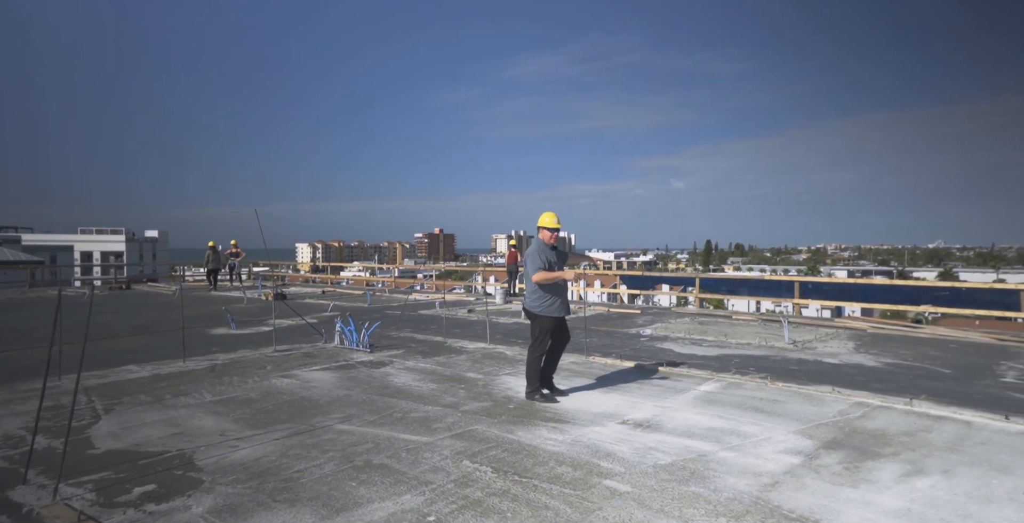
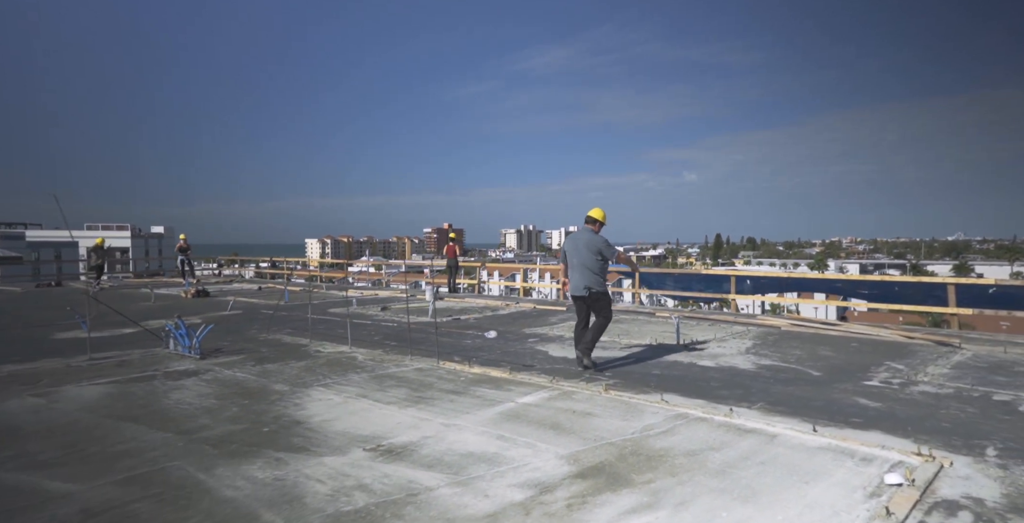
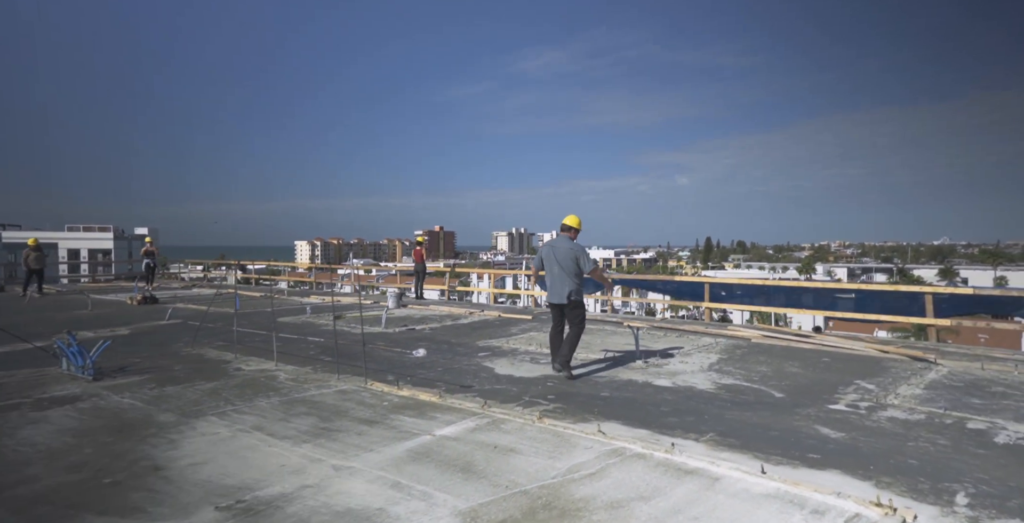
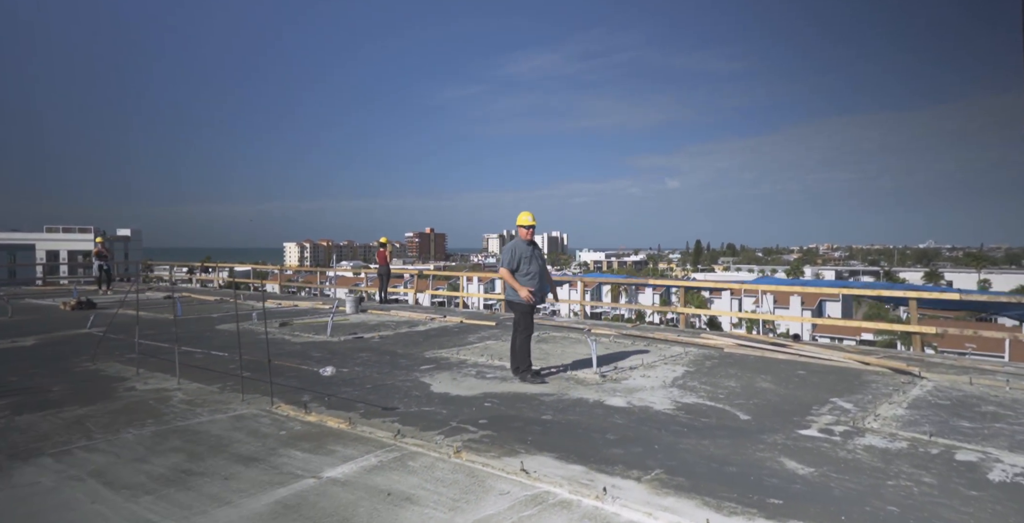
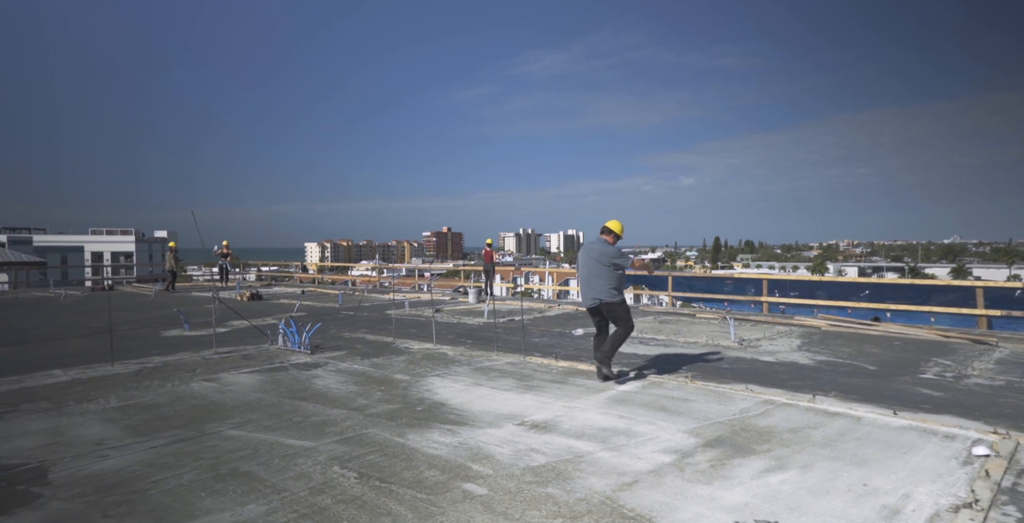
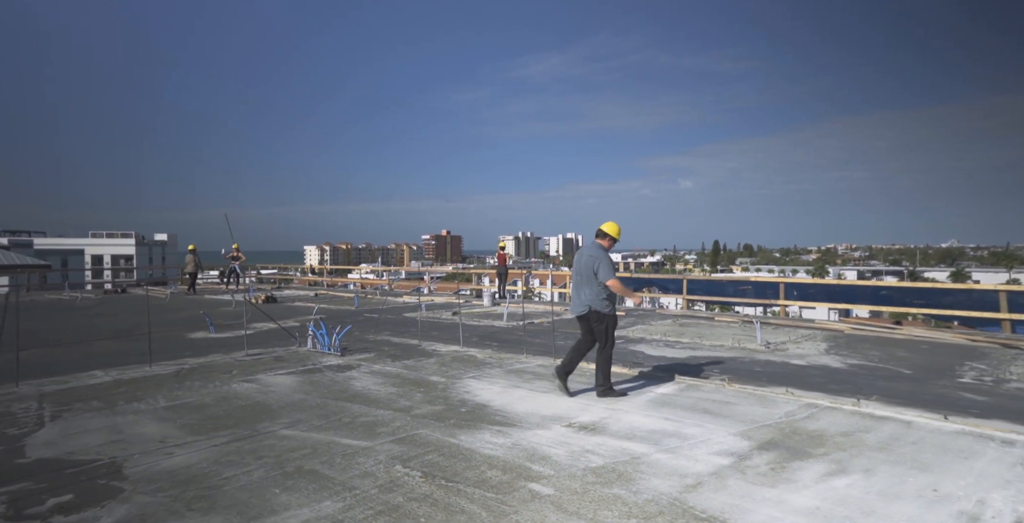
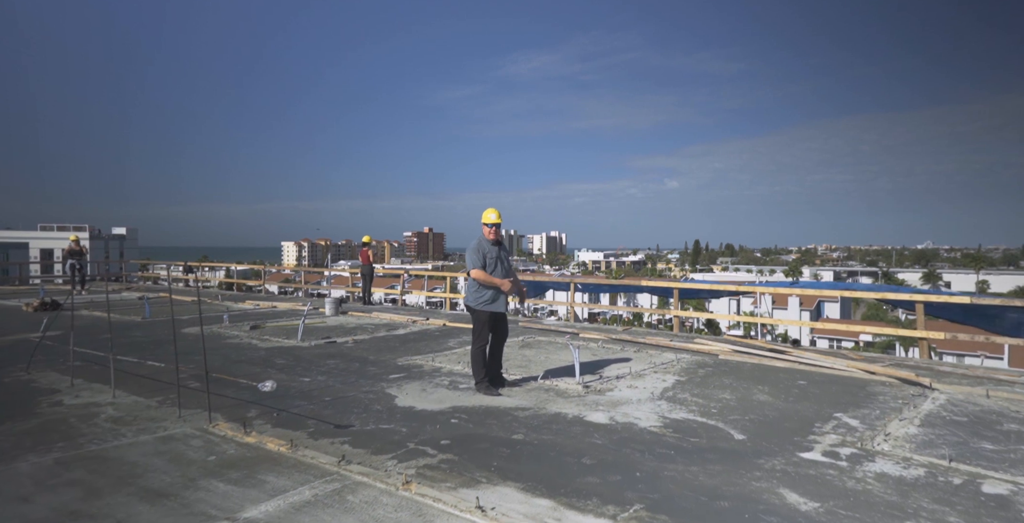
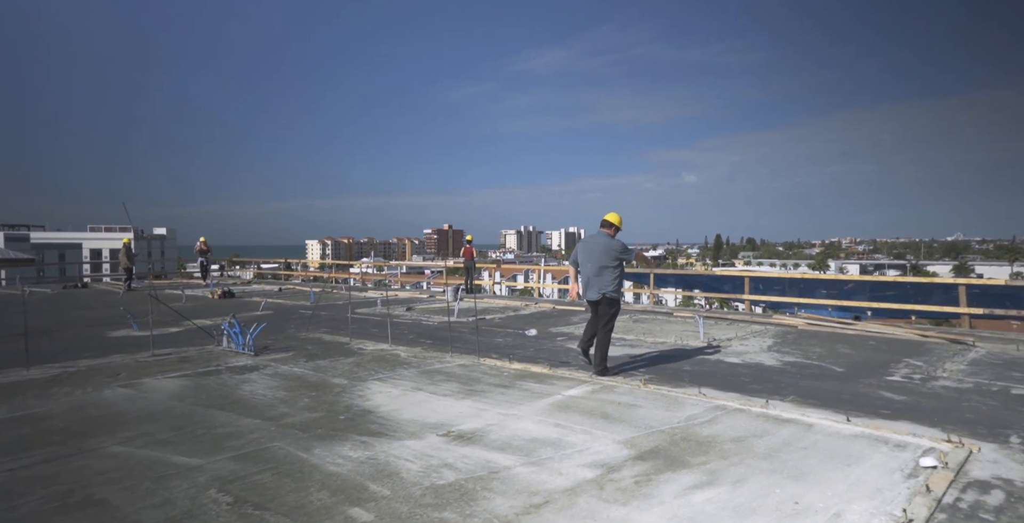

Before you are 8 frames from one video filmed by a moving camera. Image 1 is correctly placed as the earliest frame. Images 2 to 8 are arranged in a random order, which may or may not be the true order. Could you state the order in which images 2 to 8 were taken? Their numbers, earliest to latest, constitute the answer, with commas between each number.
6, 5, 8, 2, 3, 4, 7
